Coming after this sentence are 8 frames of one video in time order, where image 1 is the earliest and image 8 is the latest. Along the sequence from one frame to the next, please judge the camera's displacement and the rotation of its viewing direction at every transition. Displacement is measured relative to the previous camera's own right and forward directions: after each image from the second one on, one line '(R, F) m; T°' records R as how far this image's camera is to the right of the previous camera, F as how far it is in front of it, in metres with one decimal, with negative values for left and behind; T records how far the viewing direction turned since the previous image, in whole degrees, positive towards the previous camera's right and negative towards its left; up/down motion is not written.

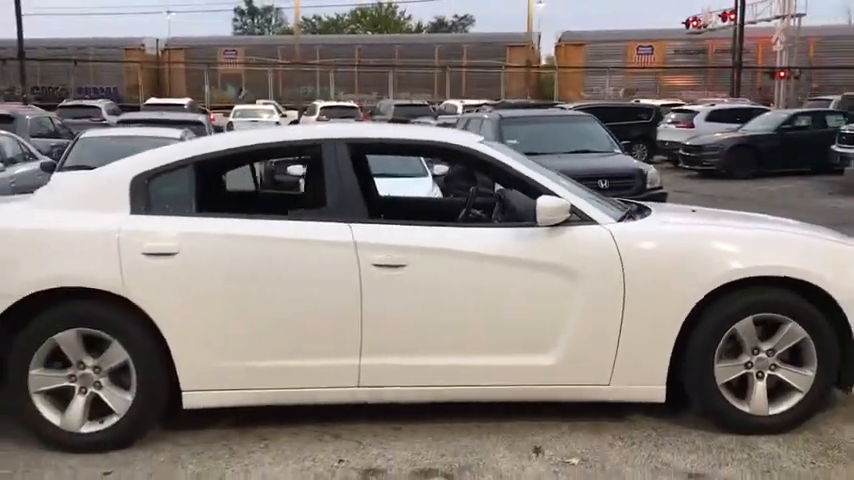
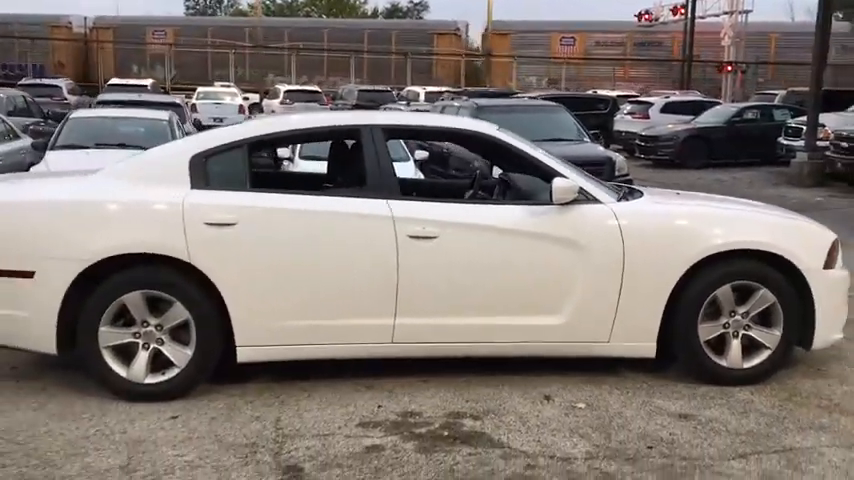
(-0.5, -0.6) m; +4°
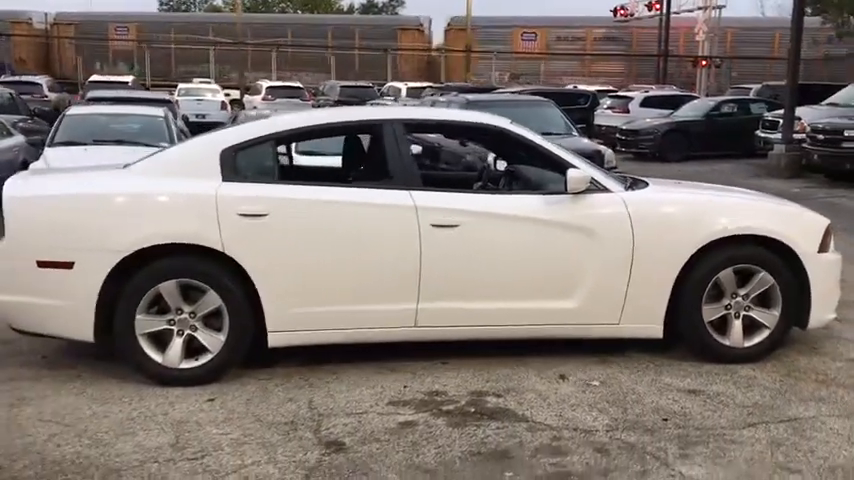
(-0.3, -0.3) m; +2°
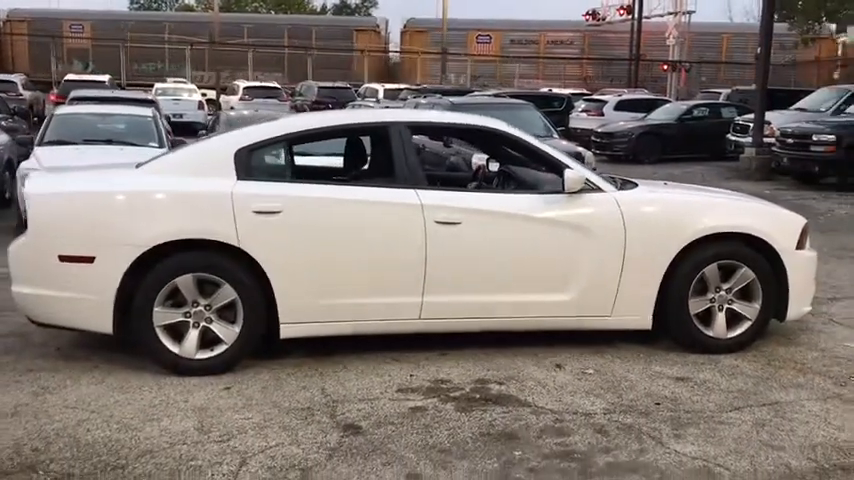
(-0.2, -0.3) m; +2°
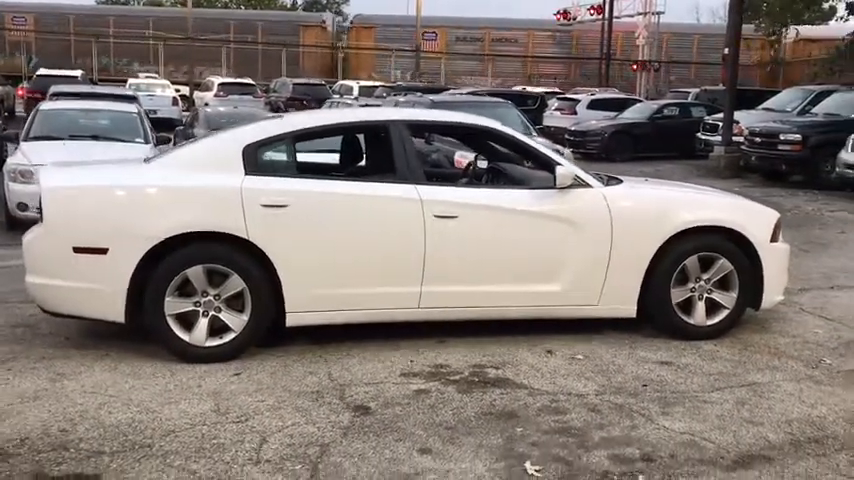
(-0.2, -0.3) m; +2°
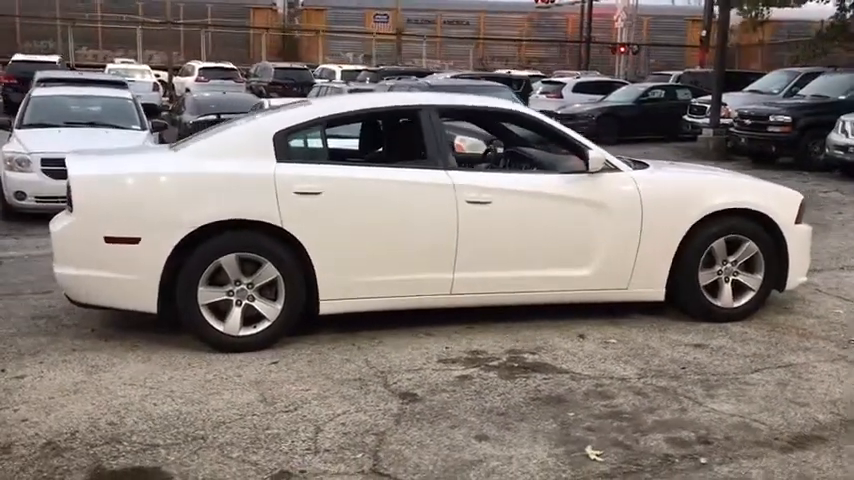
(-0.4, 0.0) m; +2°
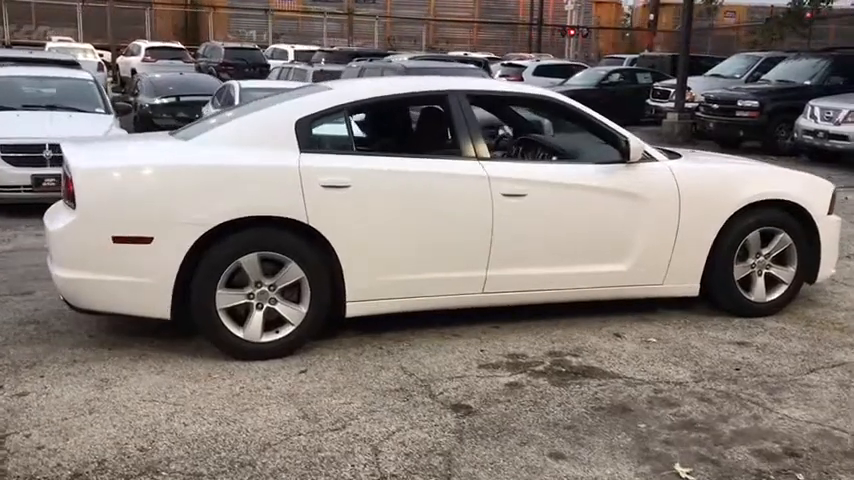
(-0.6, +0.4) m; +4°
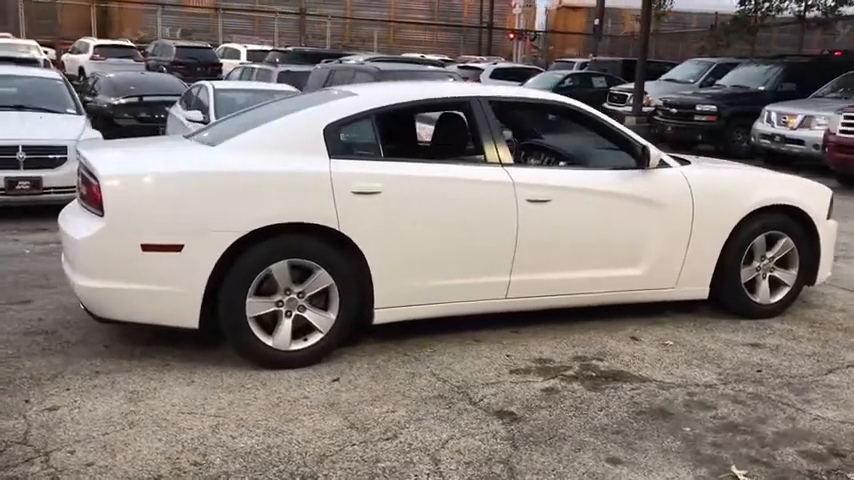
(-0.5, 0.0) m; +4°
